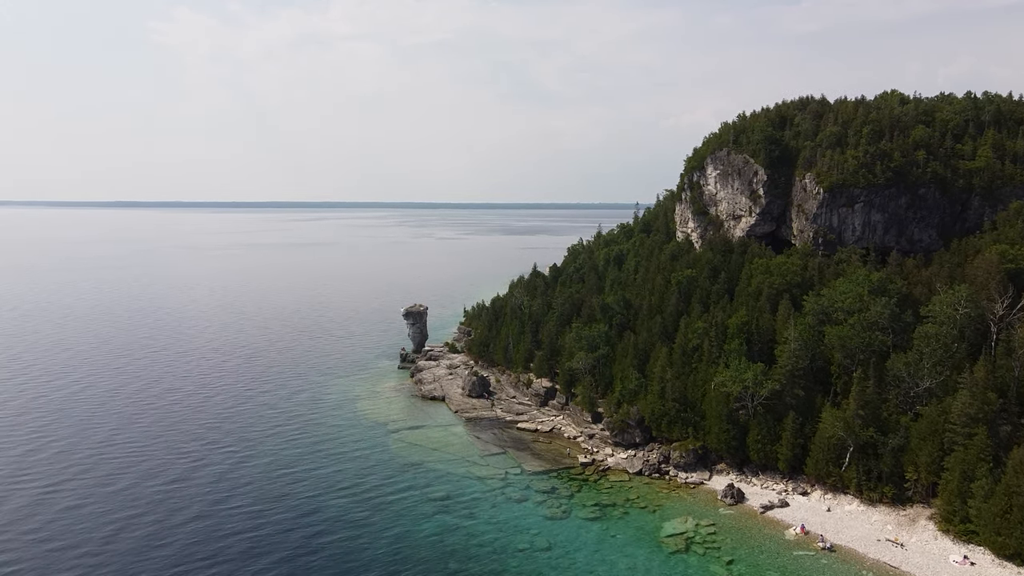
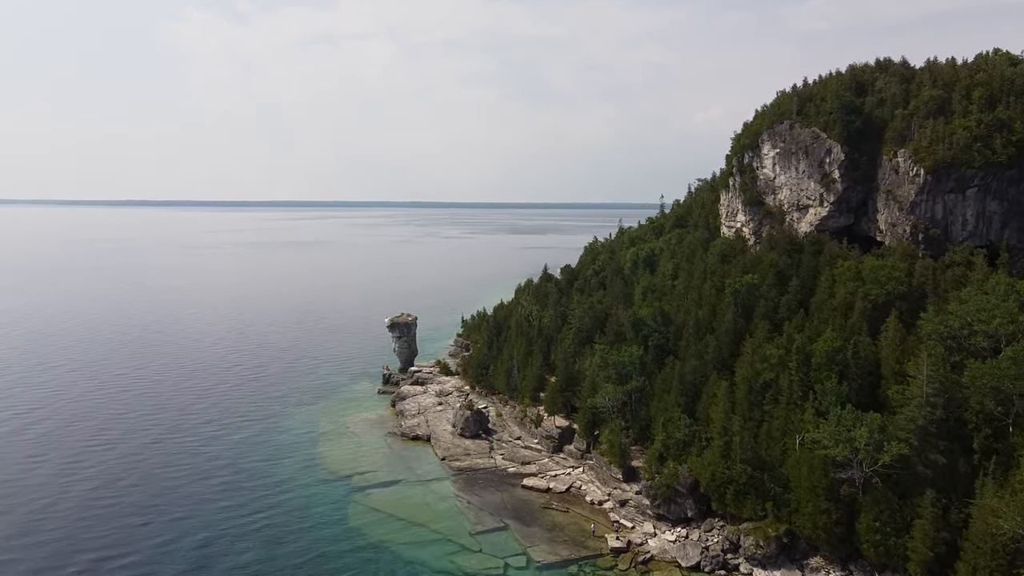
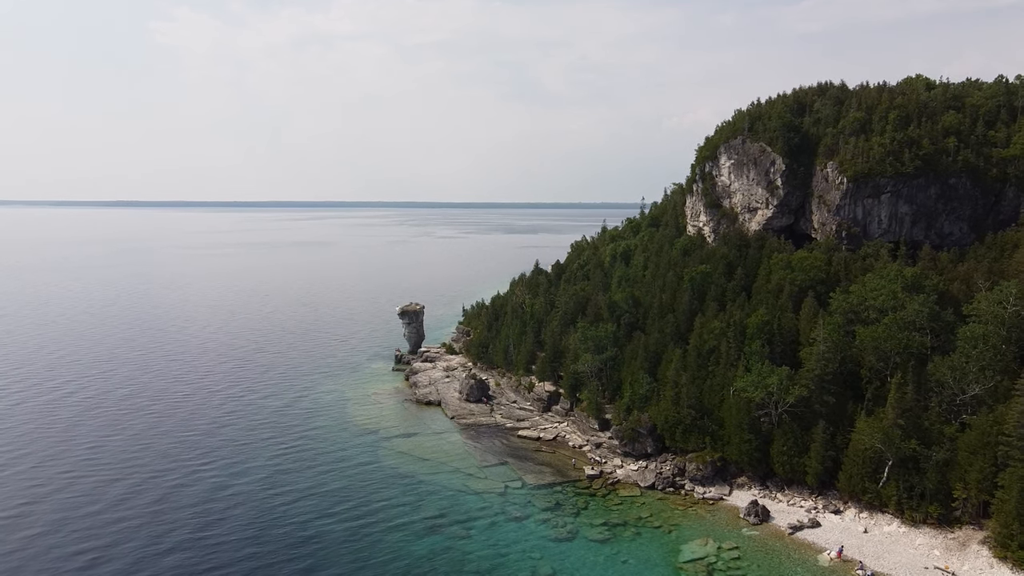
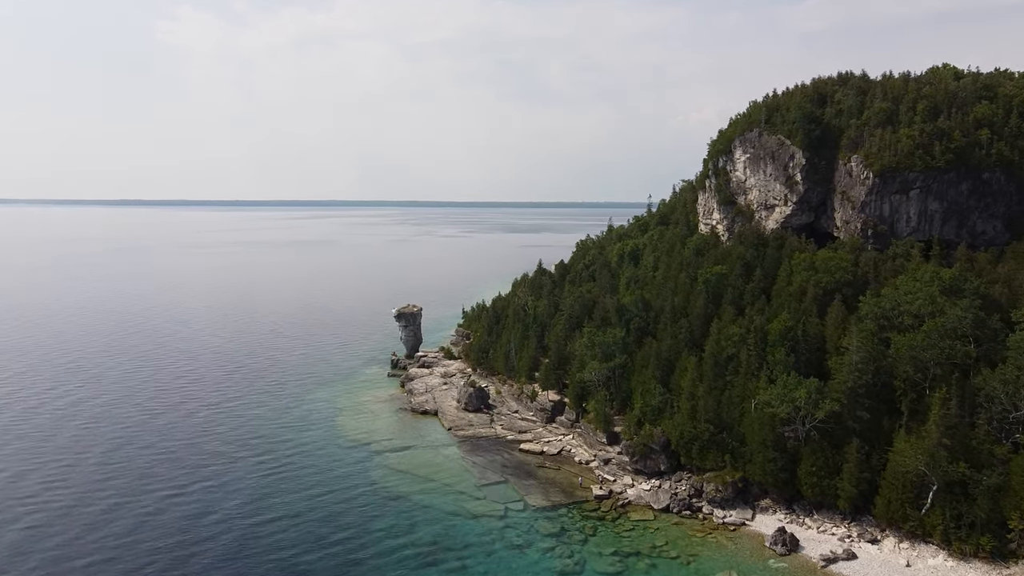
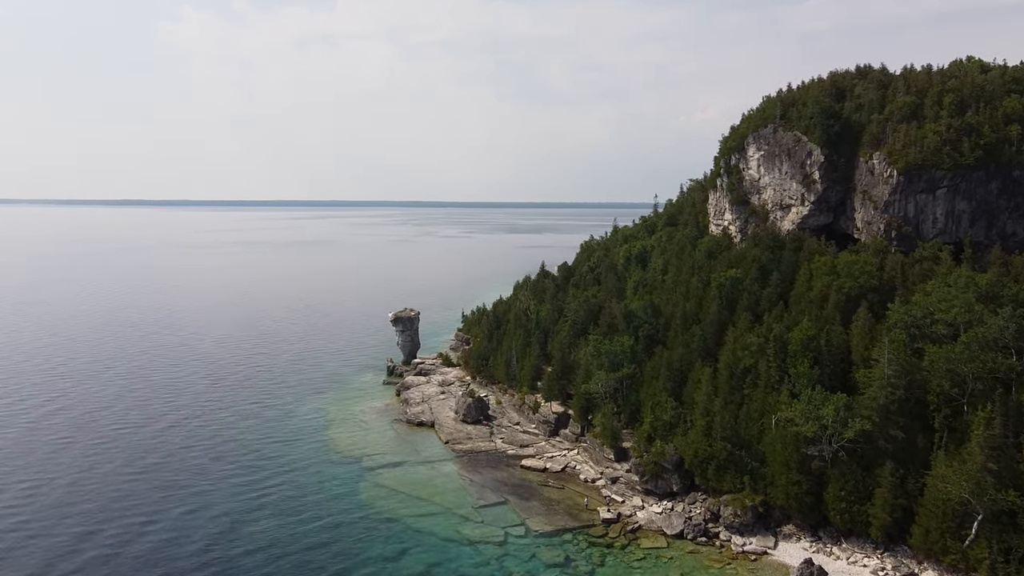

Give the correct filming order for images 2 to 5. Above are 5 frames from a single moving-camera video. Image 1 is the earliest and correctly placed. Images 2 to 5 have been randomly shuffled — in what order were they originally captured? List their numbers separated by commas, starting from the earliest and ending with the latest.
3, 4, 5, 2
